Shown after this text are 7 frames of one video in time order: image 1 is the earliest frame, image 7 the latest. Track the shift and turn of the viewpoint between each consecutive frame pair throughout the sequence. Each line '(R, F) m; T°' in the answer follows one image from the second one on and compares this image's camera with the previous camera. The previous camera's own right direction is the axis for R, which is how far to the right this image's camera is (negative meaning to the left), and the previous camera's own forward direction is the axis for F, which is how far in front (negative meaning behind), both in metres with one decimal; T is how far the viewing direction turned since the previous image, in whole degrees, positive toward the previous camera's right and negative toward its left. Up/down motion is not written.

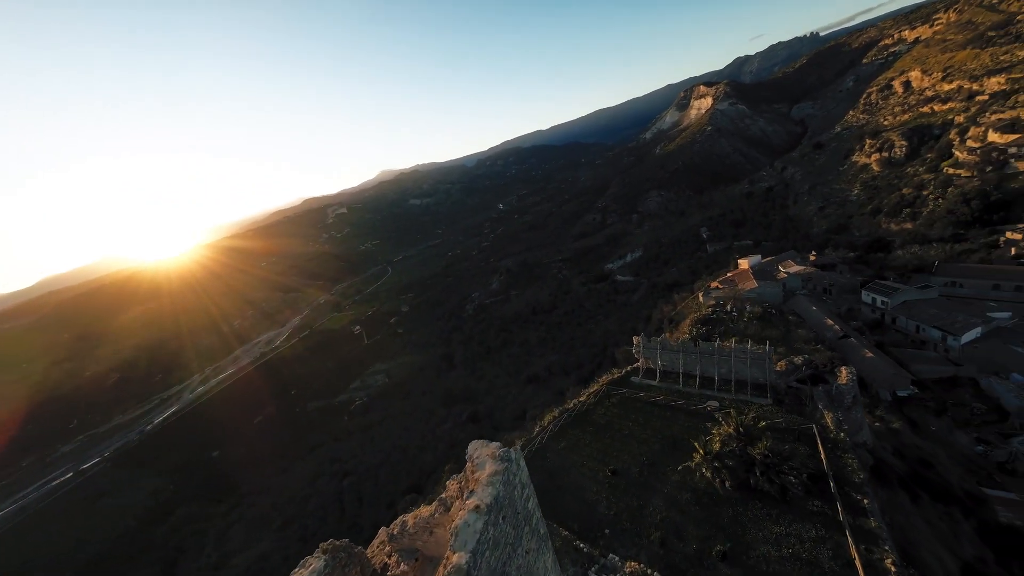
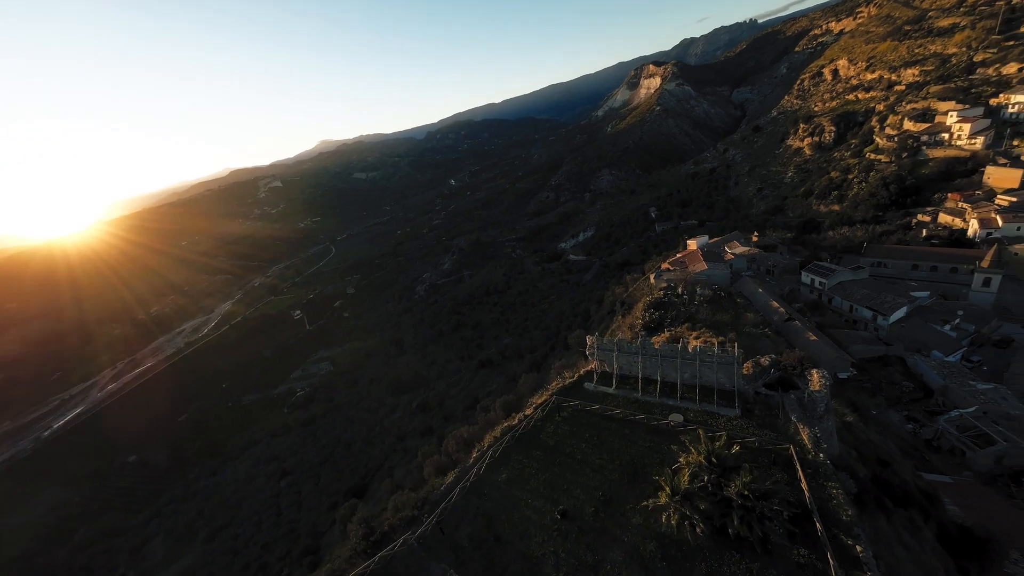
(+0.9, +2.7) m; +7°
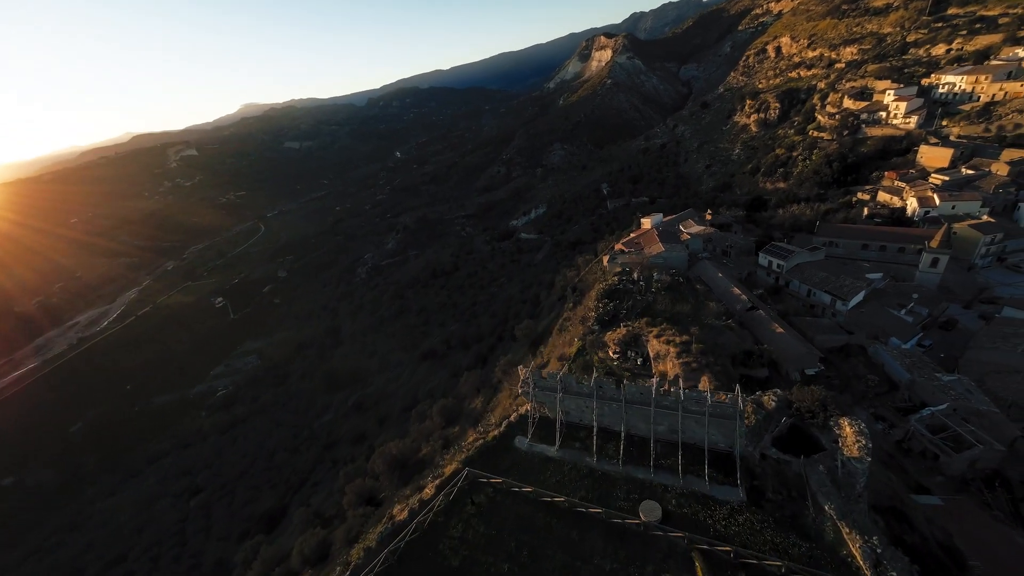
(+1.6, +4.5) m; +7°
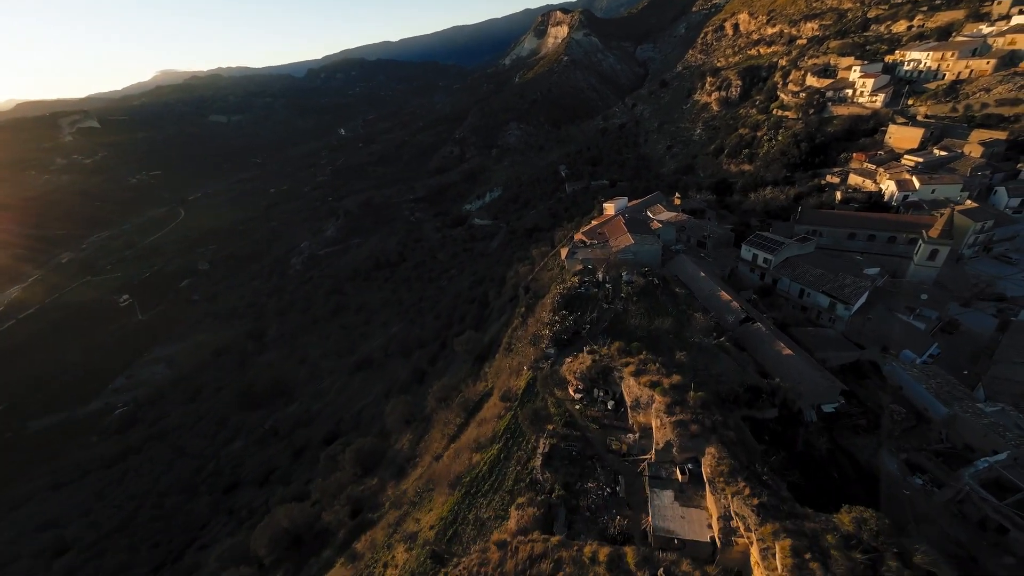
(+1.8, +6.2) m; +6°
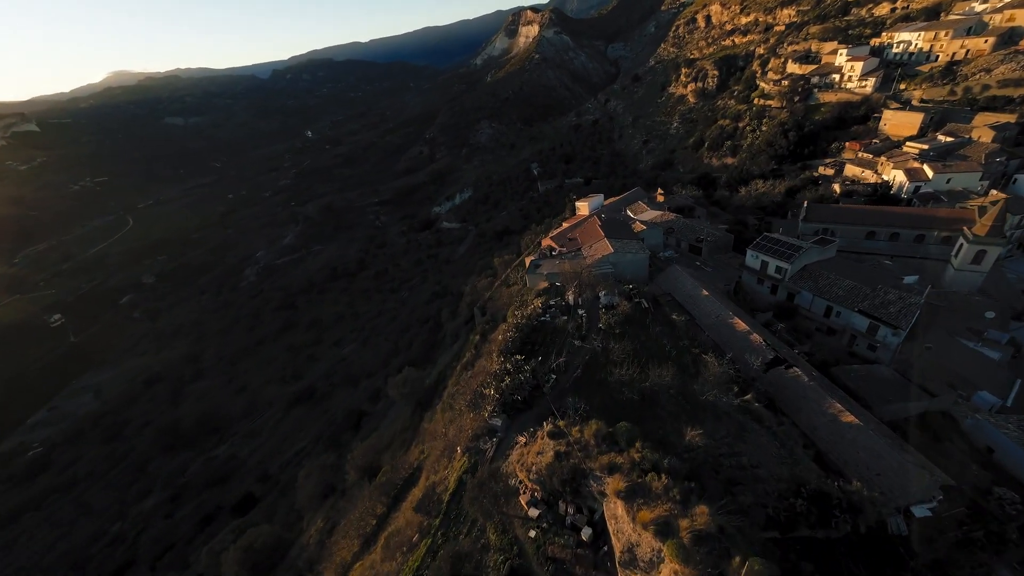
(+1.8, +5.6) m; +3°
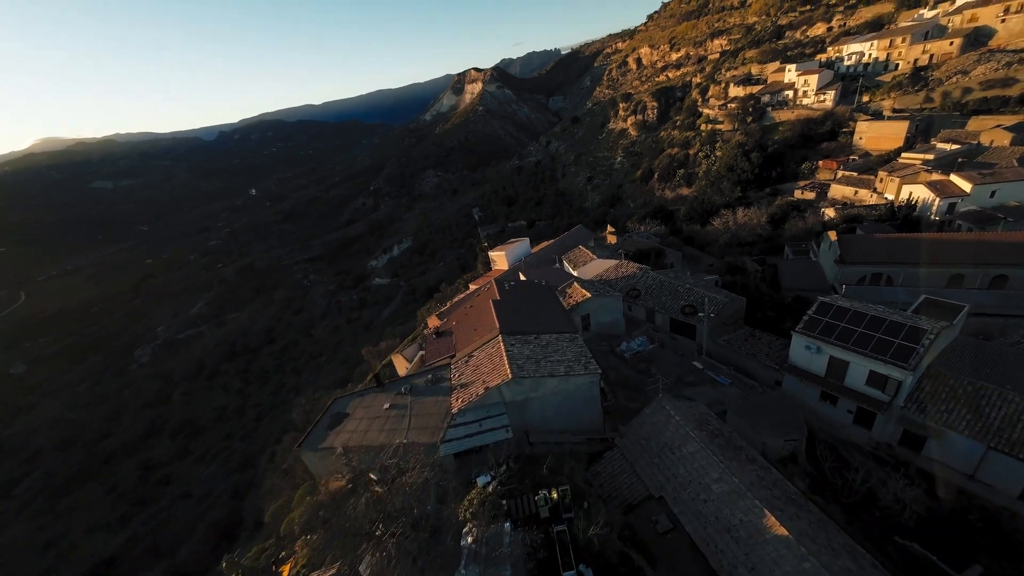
(+4.4, +10.1) m; +6°
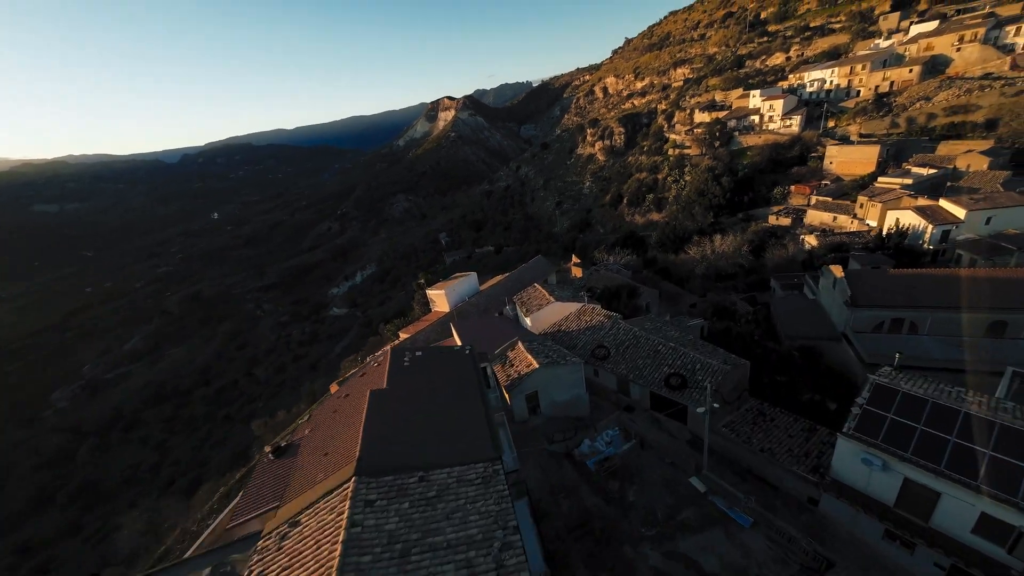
(+1.5, +3.5) m; +4°
